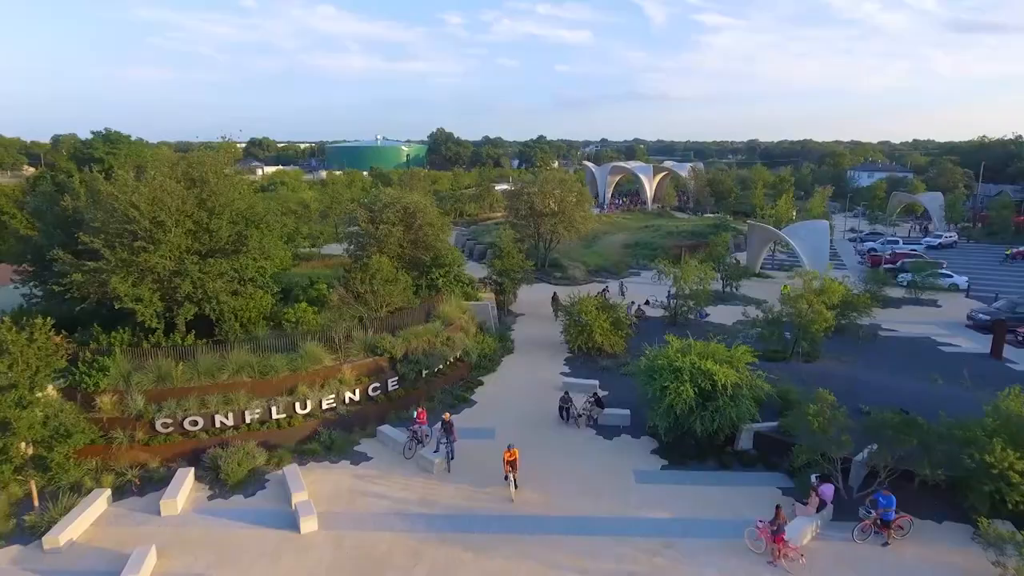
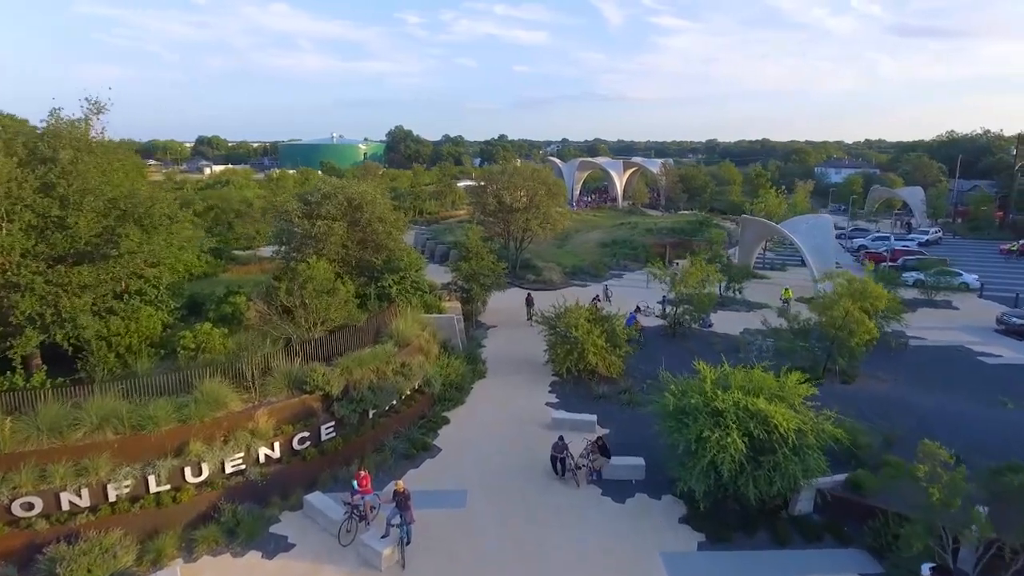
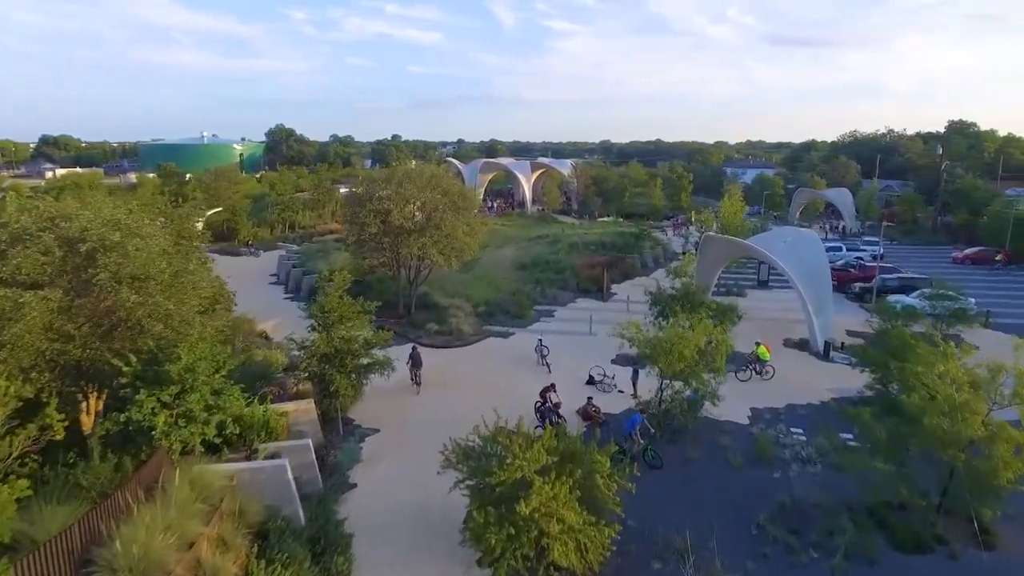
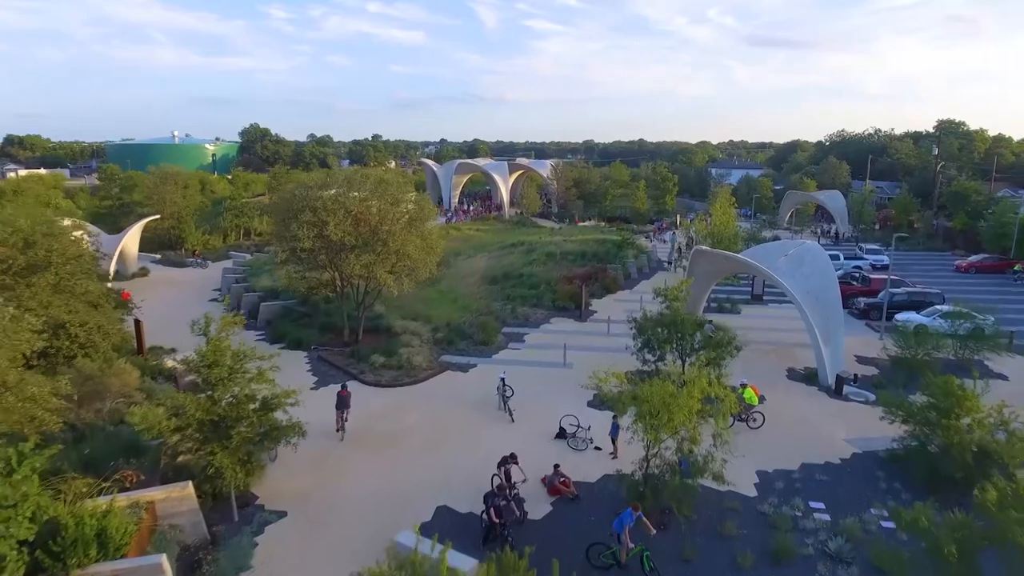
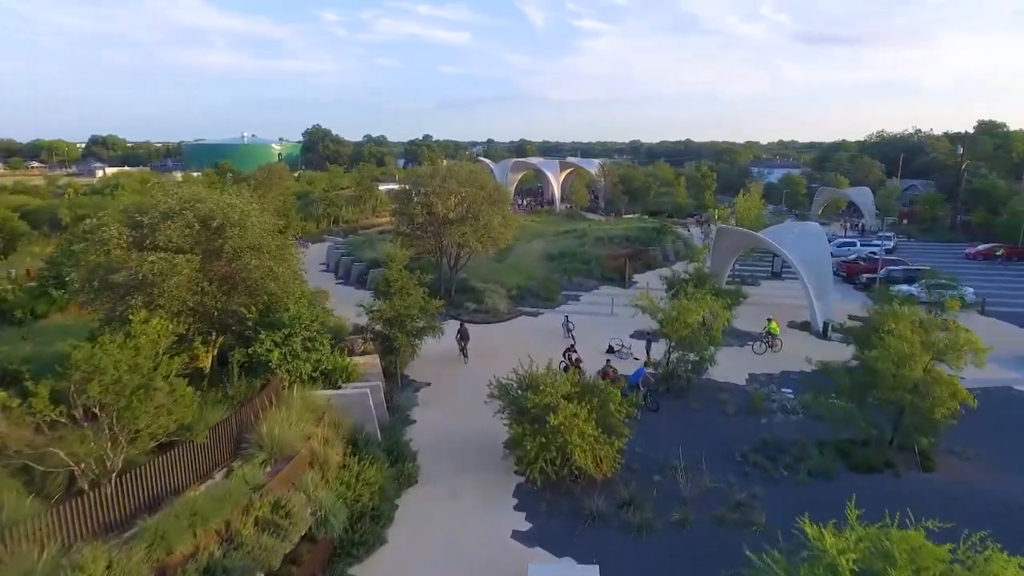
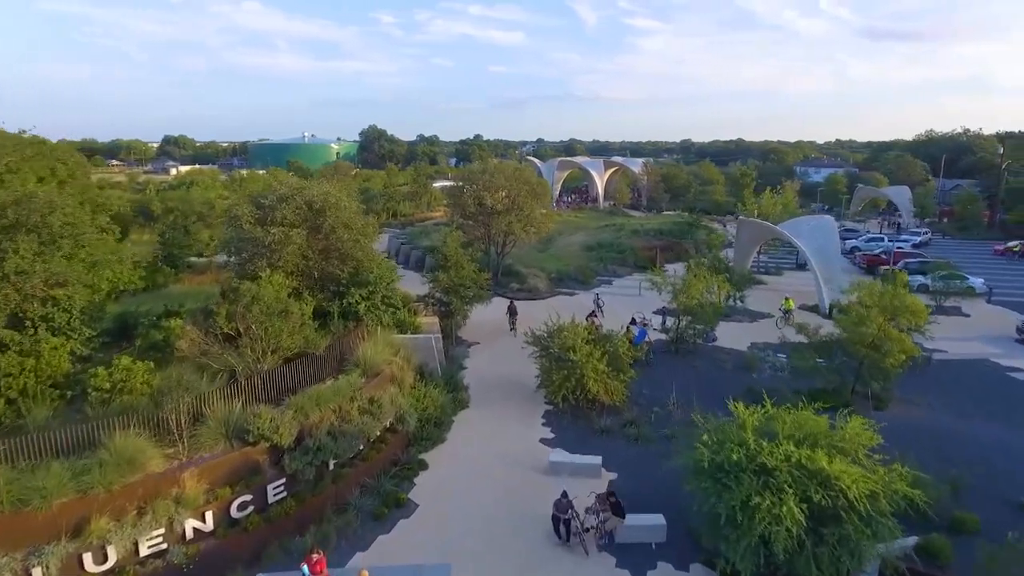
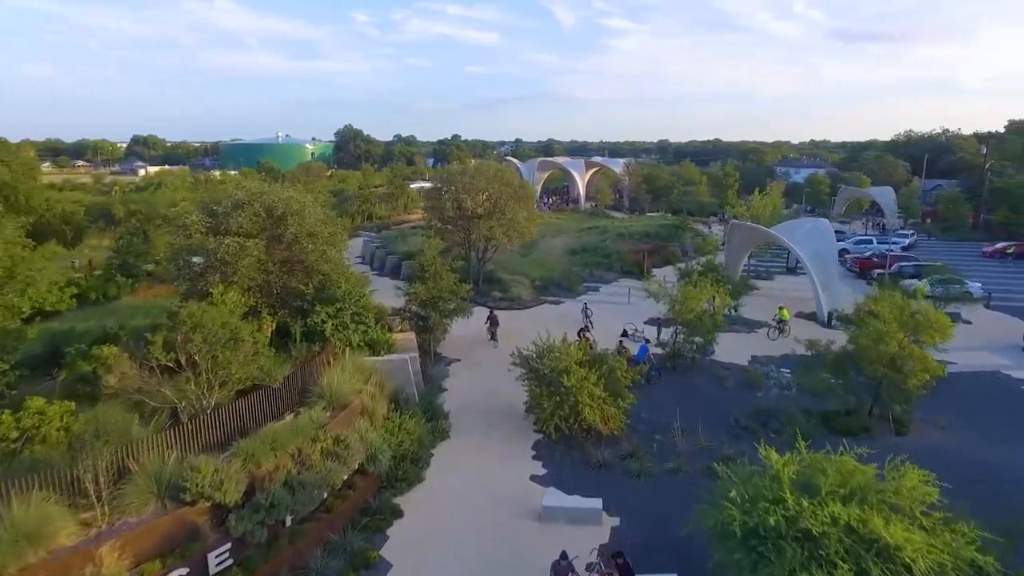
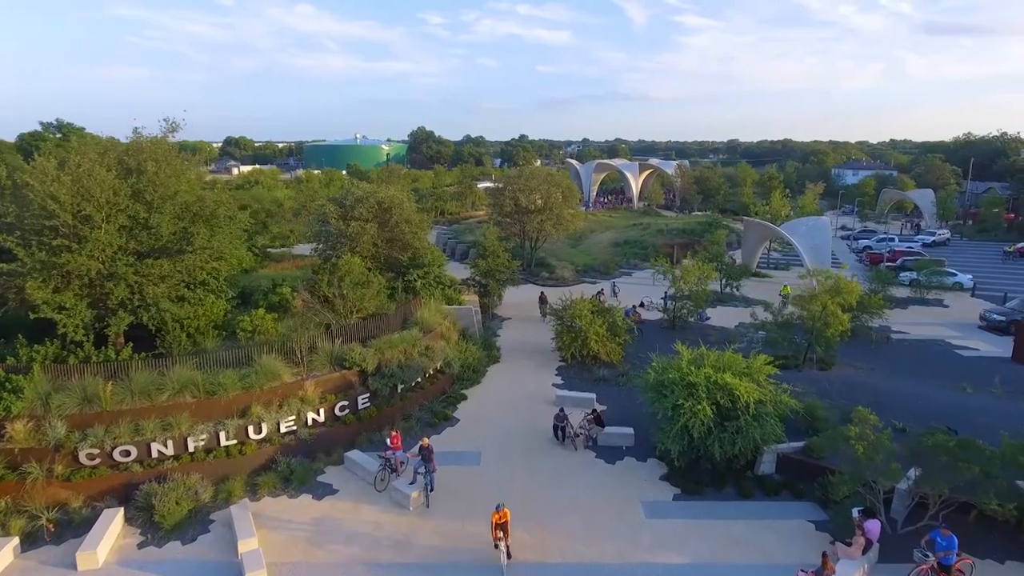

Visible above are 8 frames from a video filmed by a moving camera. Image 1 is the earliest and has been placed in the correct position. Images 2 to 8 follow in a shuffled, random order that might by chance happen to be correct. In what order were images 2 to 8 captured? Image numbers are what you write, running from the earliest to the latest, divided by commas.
8, 2, 6, 7, 5, 3, 4
